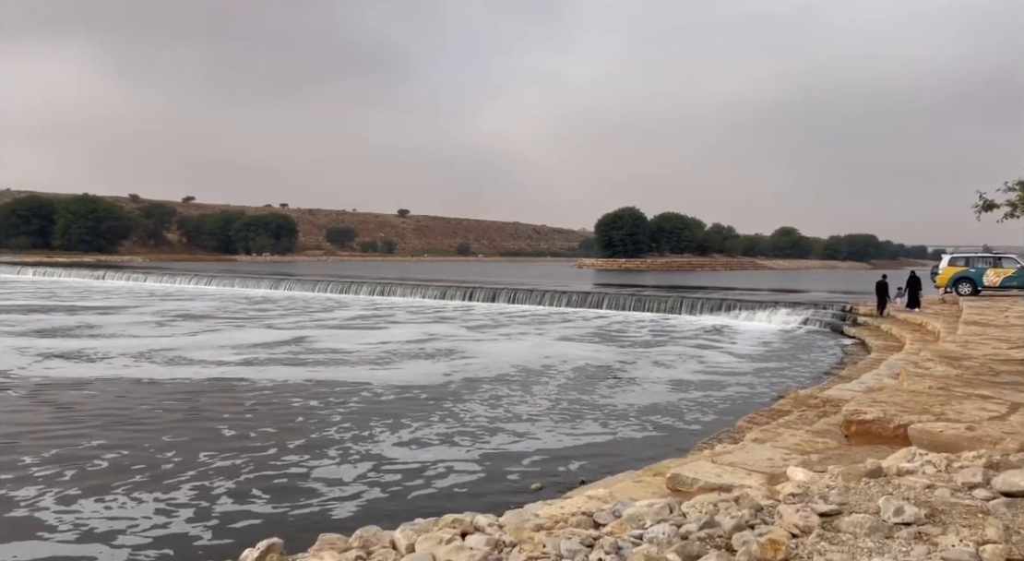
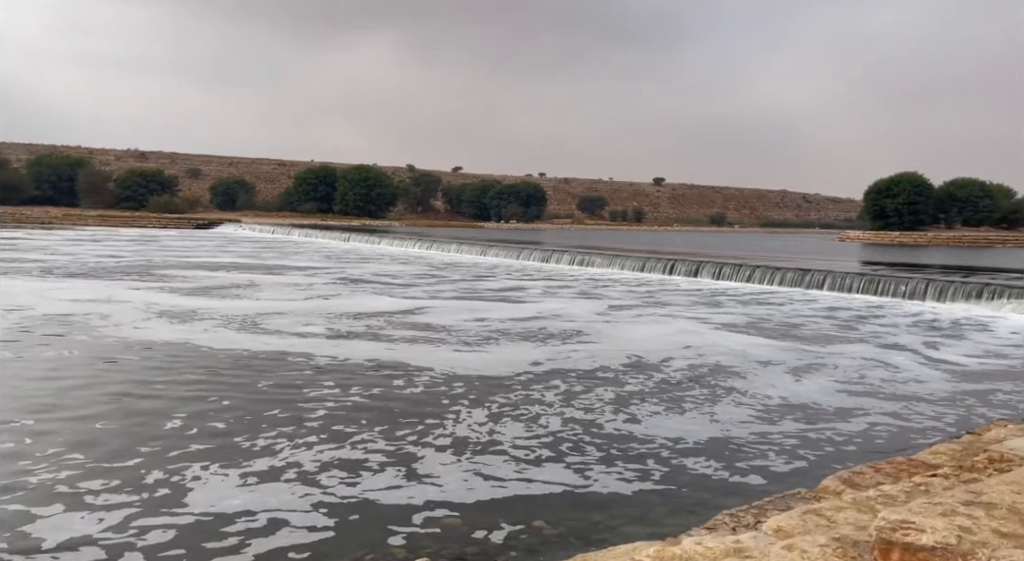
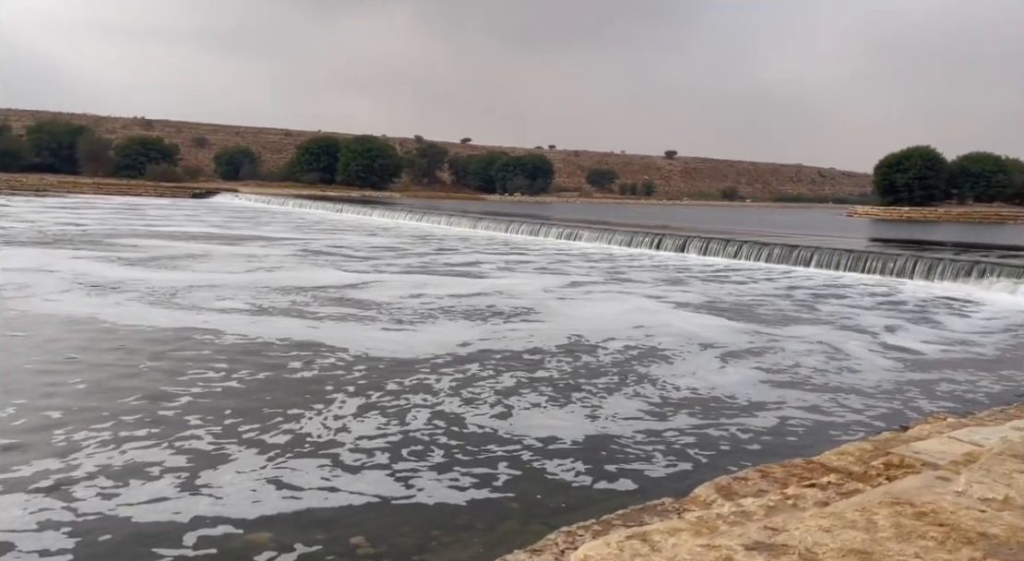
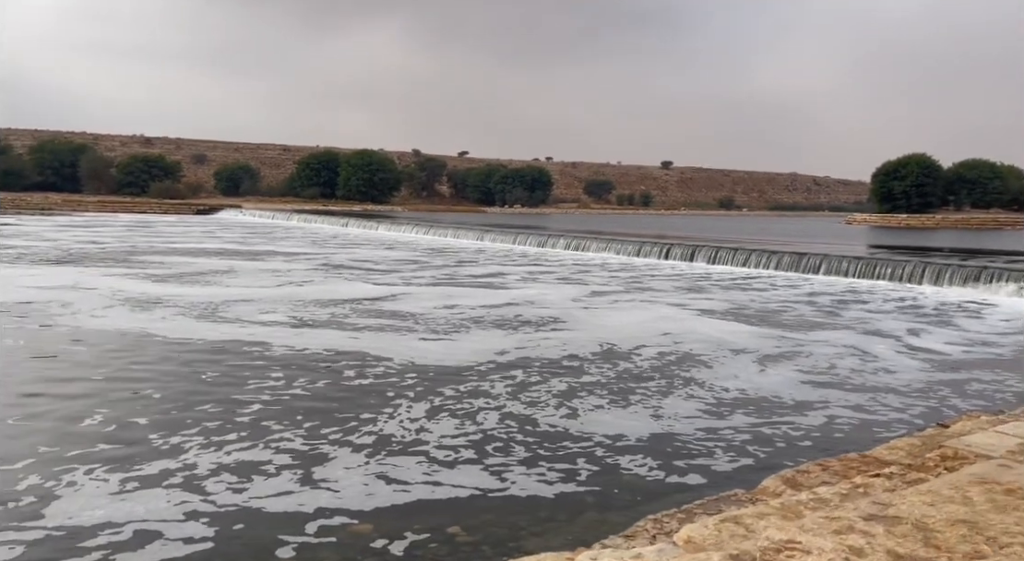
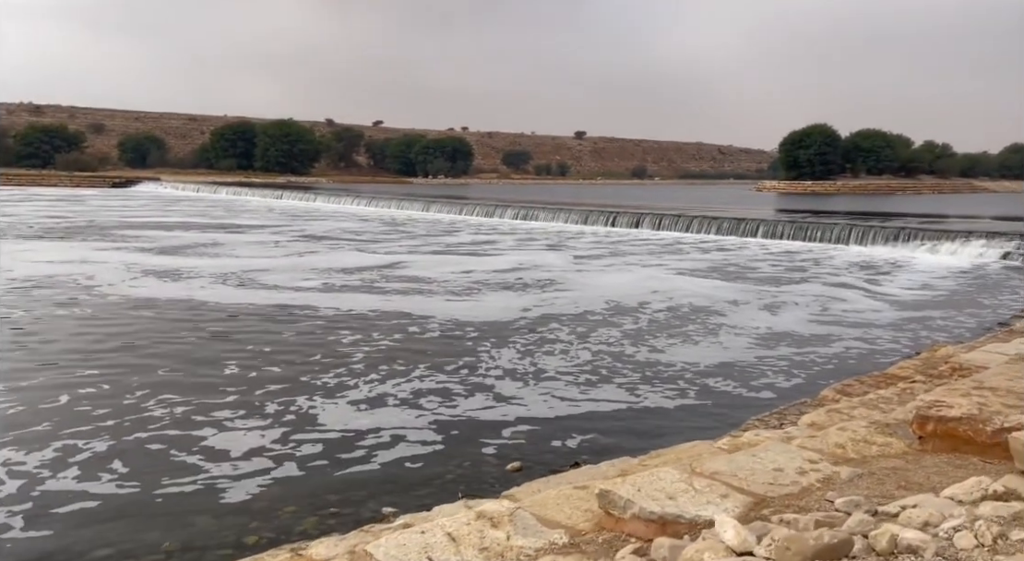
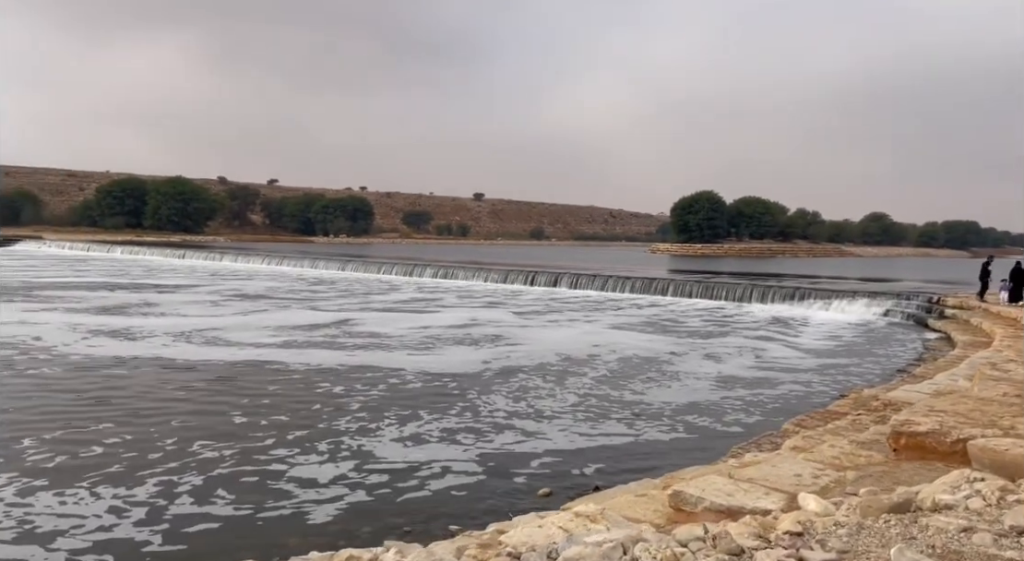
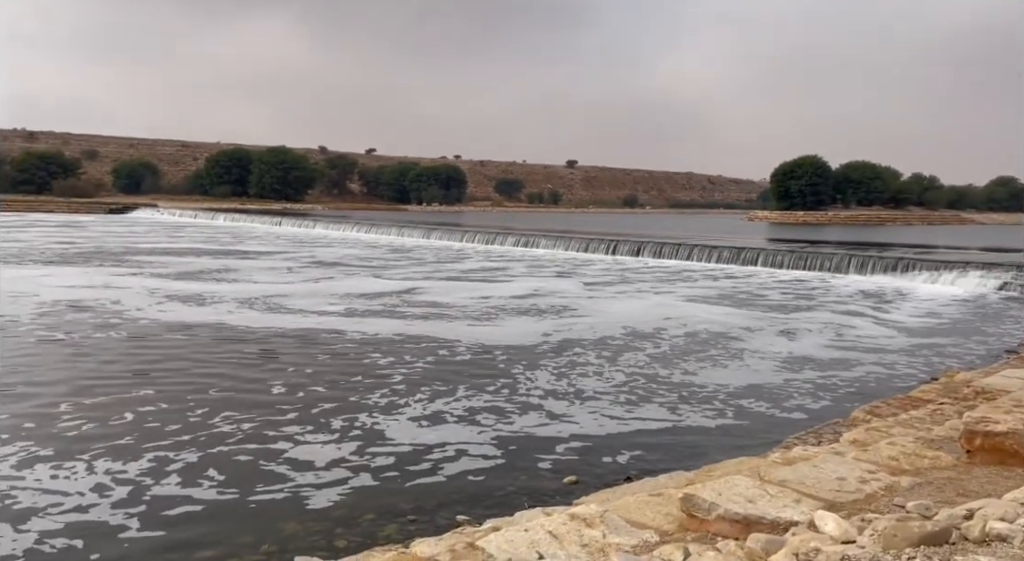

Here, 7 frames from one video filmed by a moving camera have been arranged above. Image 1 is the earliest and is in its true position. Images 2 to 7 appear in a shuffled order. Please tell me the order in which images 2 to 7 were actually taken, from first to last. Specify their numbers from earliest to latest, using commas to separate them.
6, 7, 5, 2, 4, 3
